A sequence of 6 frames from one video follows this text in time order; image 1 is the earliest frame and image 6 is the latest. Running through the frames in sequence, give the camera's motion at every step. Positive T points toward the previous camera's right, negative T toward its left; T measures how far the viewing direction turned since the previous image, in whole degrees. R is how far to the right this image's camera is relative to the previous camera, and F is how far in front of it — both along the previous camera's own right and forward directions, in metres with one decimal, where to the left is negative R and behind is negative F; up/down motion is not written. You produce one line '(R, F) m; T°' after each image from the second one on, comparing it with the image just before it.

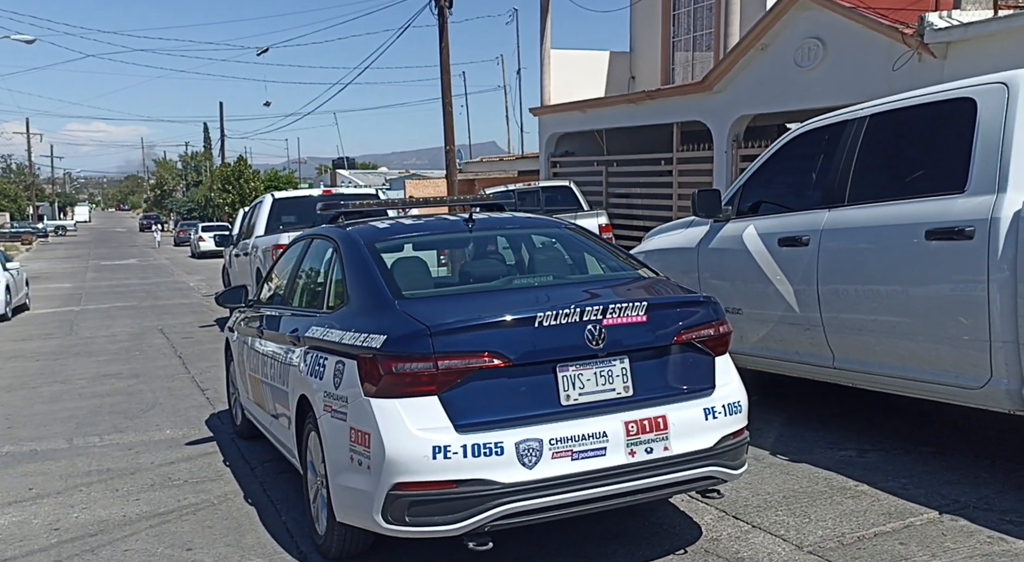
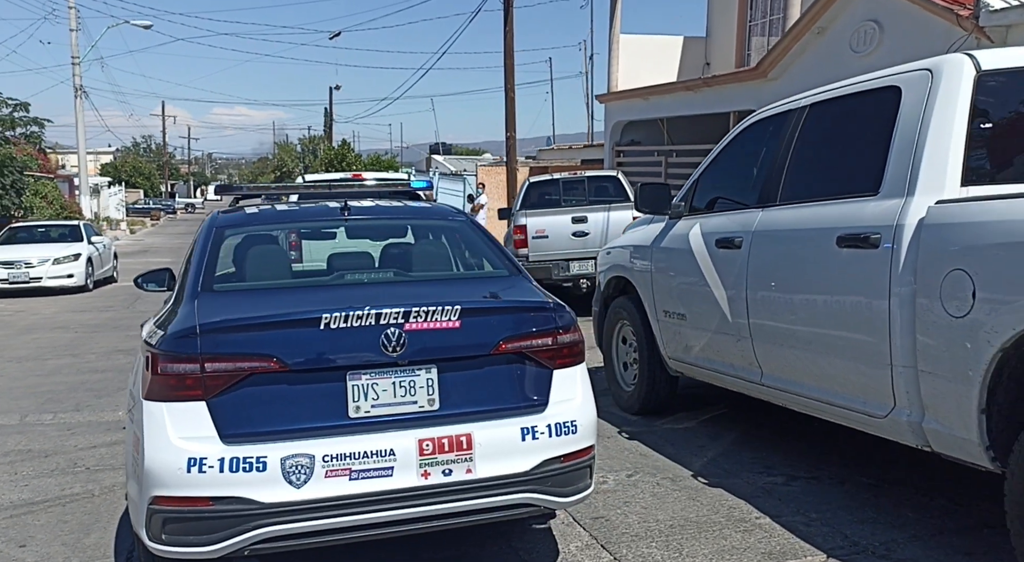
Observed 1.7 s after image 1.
(+1.2, +0.5) m; -7°
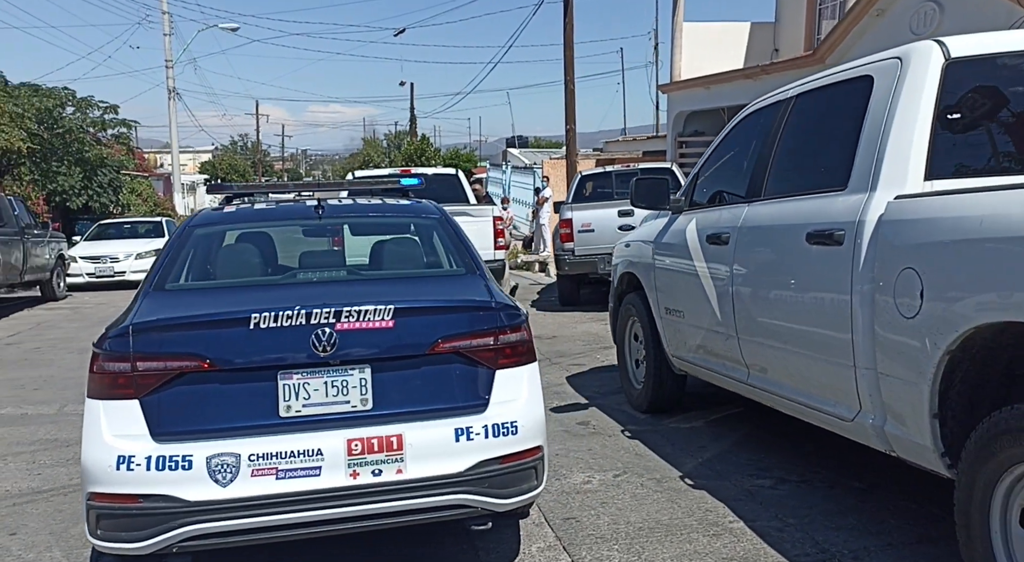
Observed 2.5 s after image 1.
(+0.6, +0.1) m; -5°
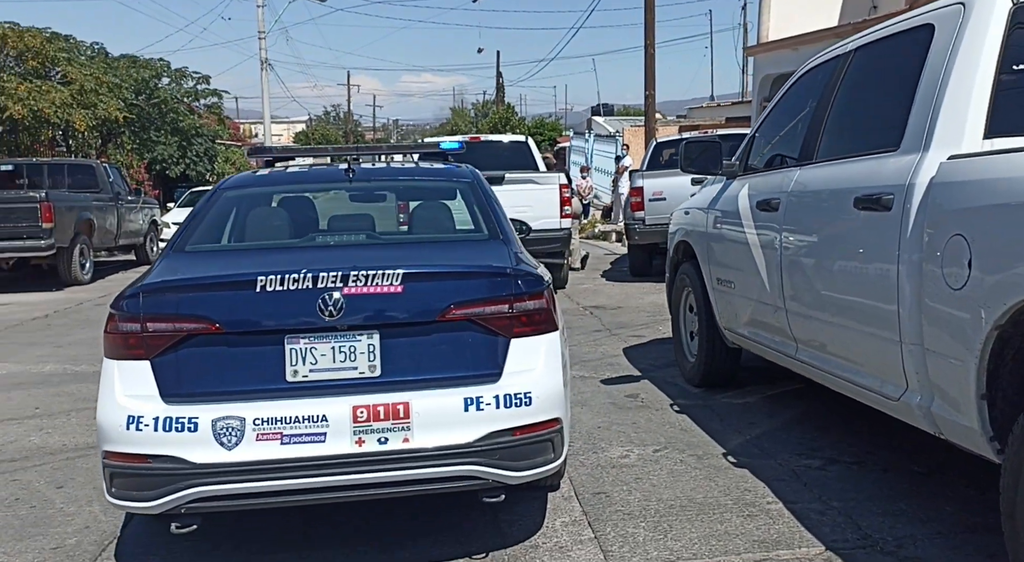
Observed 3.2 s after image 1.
(+0.3, +0.2) m; -5°
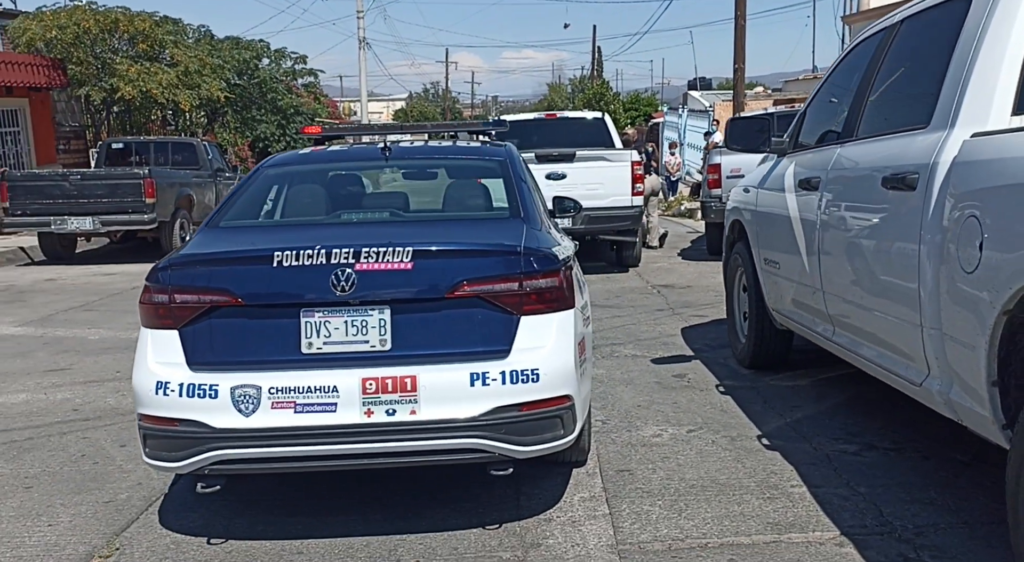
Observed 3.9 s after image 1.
(+0.3, 0.0) m; -6°
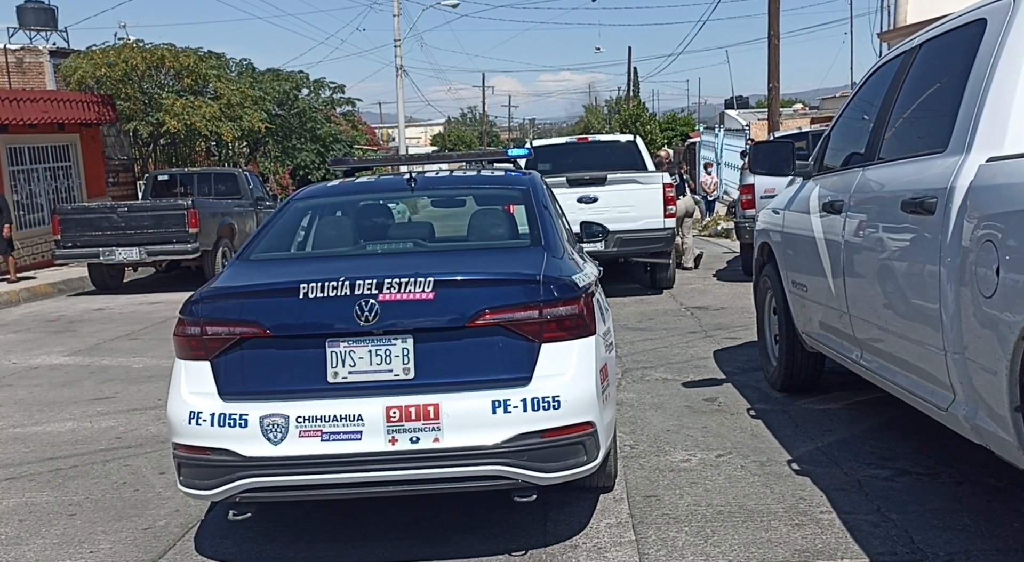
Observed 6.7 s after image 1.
(+0.1, -0.1) m; -2°
